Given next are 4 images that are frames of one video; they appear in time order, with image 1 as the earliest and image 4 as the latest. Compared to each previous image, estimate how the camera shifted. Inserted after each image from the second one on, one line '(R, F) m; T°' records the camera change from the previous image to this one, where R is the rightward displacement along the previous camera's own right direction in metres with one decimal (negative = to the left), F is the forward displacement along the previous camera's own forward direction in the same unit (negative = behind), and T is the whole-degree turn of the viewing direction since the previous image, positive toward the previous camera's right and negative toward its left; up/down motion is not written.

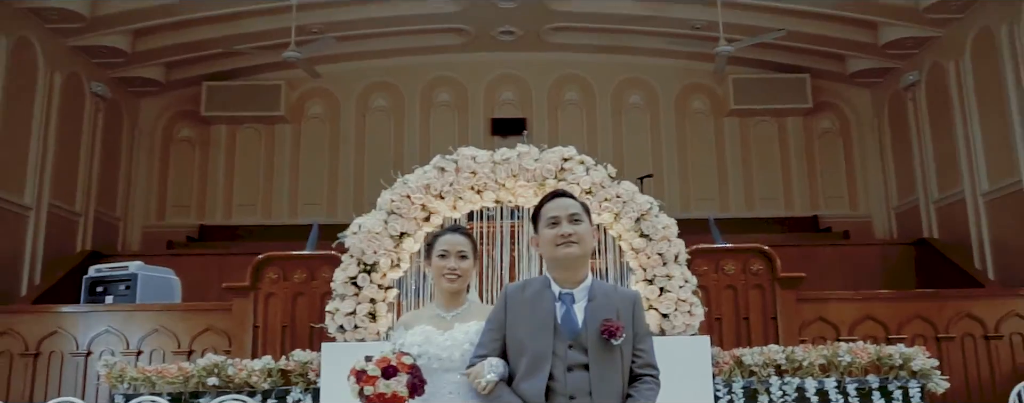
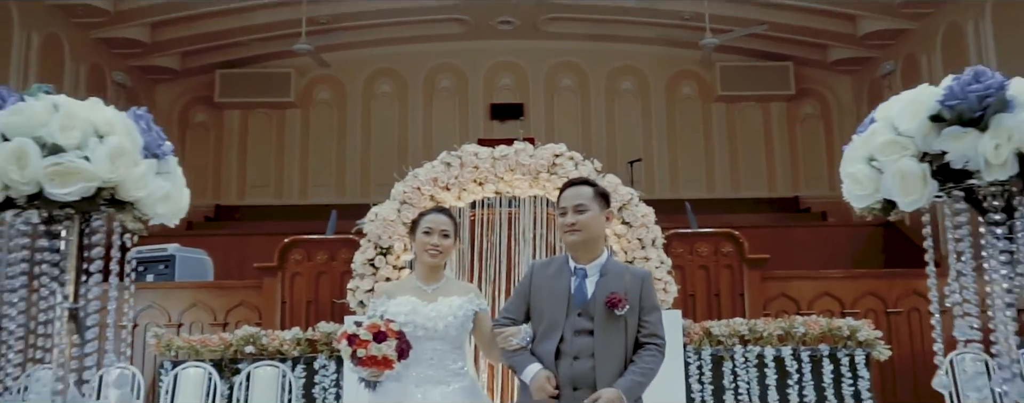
(0.0, -0.6) m; 0°
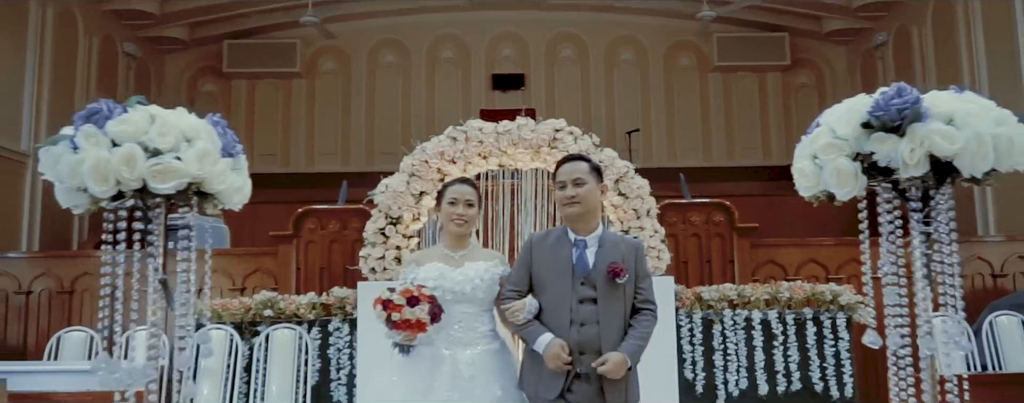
(0.0, -0.3) m; 0°
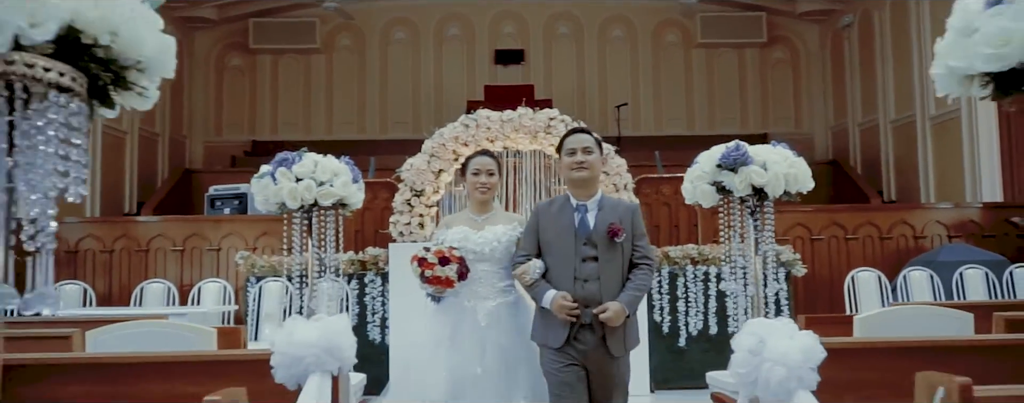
(0.0, -1.2) m; 0°
